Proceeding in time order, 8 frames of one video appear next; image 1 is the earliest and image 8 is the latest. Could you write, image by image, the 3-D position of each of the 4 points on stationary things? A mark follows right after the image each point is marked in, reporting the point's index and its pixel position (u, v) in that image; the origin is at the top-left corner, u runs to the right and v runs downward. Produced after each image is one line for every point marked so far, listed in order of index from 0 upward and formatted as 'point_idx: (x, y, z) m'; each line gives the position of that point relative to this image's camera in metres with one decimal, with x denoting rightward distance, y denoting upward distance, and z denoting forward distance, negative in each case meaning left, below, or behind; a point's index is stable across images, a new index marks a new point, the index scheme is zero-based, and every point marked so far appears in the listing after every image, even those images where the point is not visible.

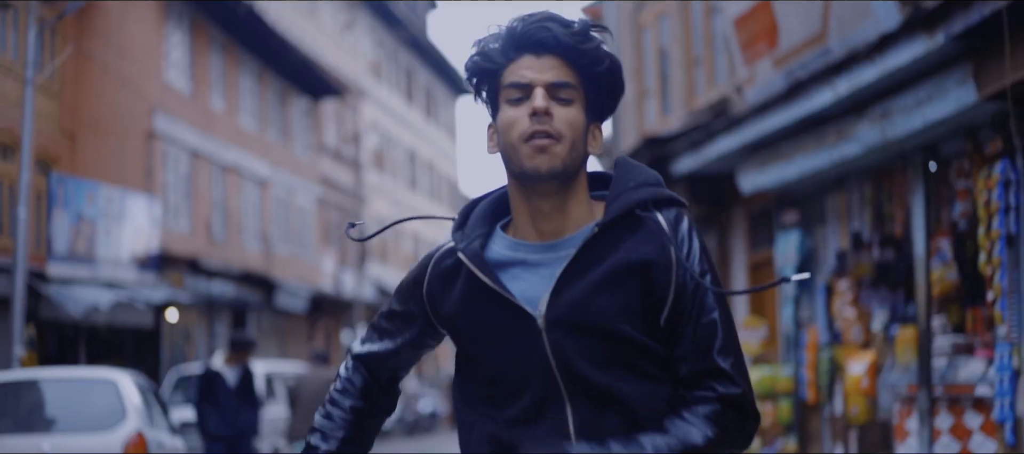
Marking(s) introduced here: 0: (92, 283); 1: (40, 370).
0: (-5.3, -0.7, +18.1) m
1: (-3.5, -1.1, +10.5) m
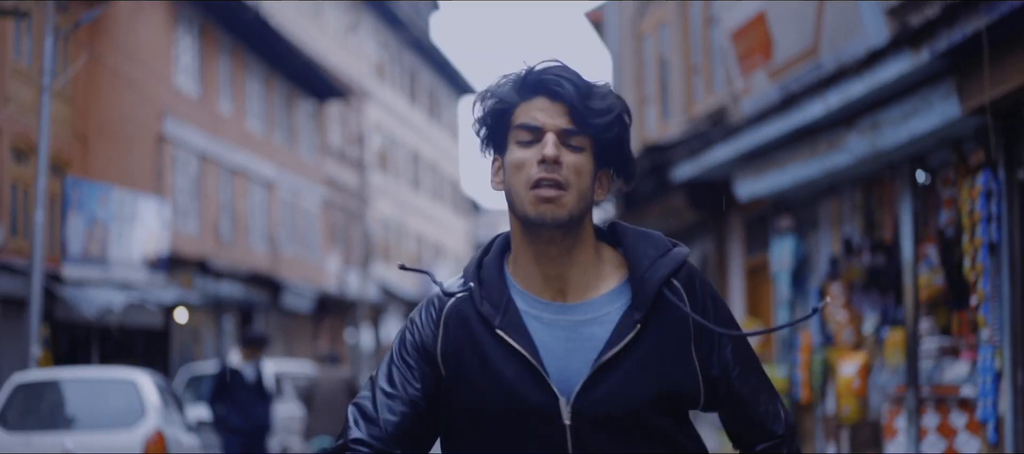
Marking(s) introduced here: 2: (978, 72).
0: (-5.2, -0.7, +18.5) m
1: (-3.5, -1.1, +10.9) m
2: (+2.8, +0.9, +8.7) m
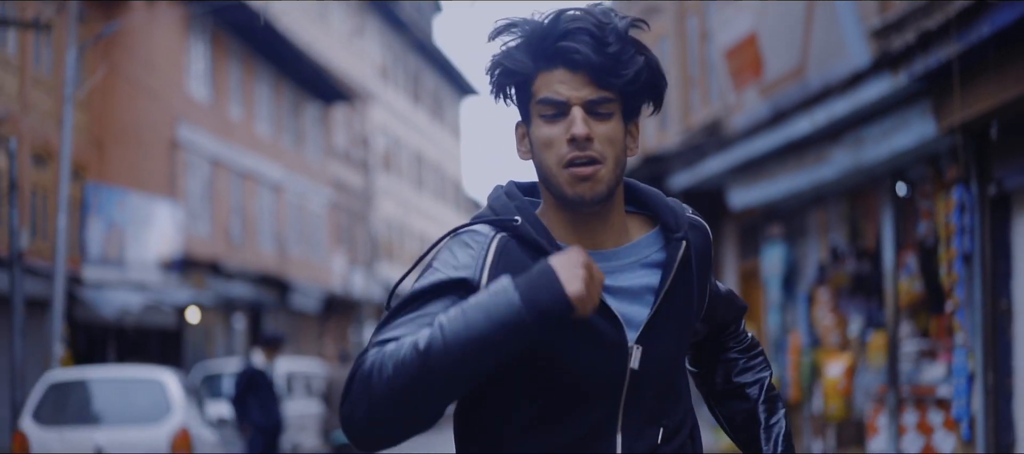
0: (-5.2, -0.8, +19.2) m
1: (-3.5, -1.2, +11.6) m
2: (+2.9, +0.9, +9.4) m
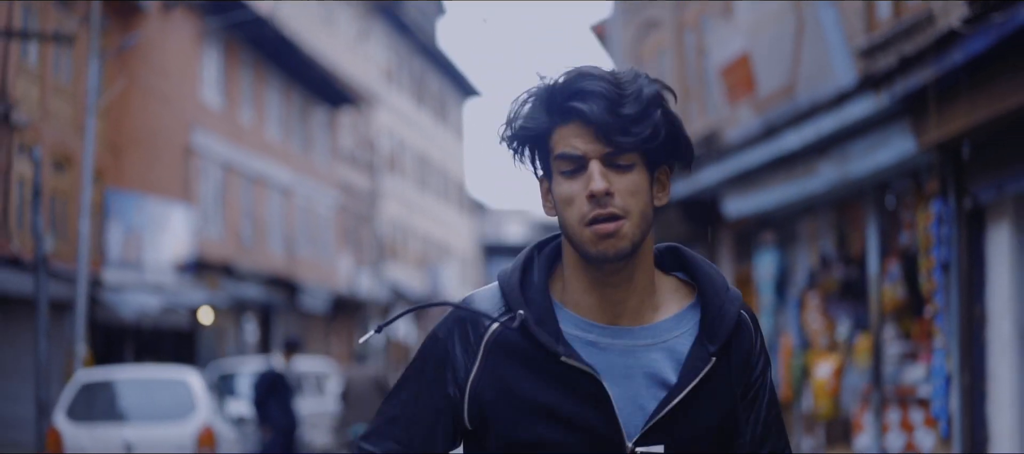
0: (-5.1, -0.8, +19.8) m
1: (-3.4, -1.2, +12.3) m
2: (+2.9, +0.8, +10.0) m
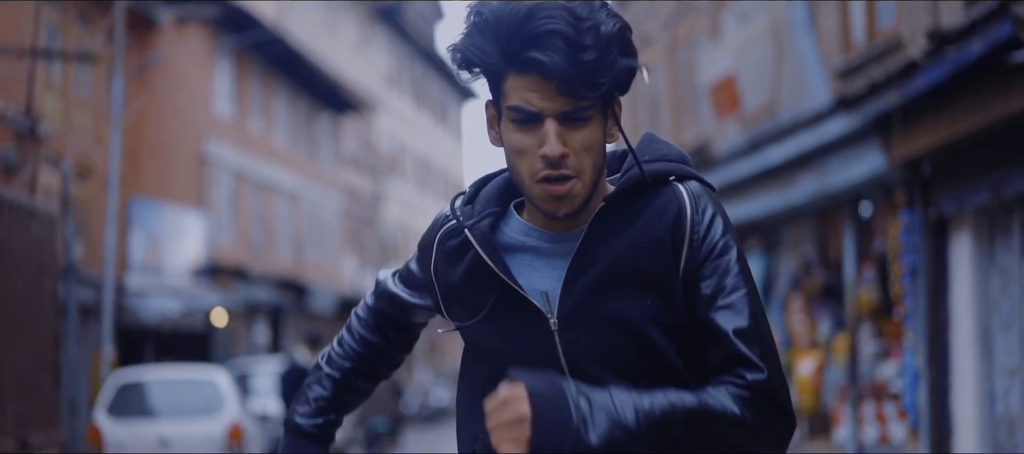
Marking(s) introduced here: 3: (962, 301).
0: (-5.1, -0.9, +20.8) m
1: (-3.4, -1.3, +13.2) m
2: (+3.0, +0.7, +11.0) m
3: (+3.3, -0.5, +10.6) m
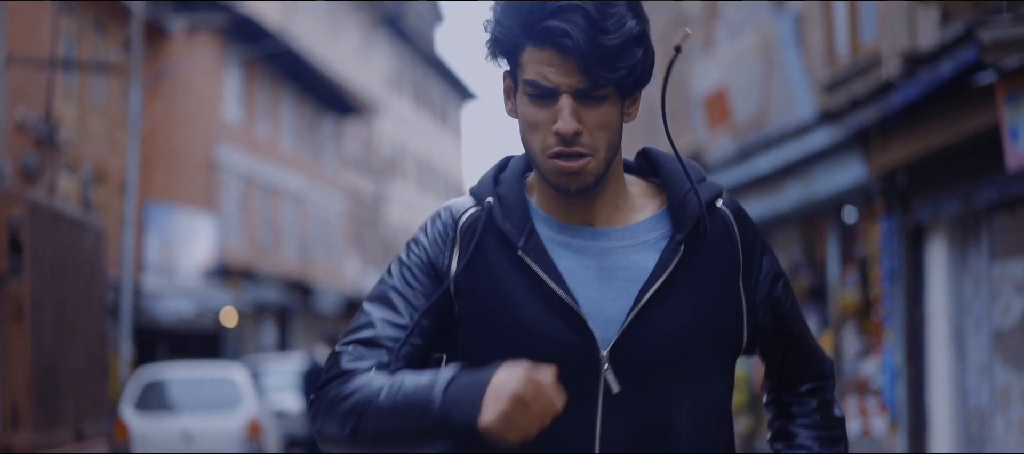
0: (-5.1, -1.0, +21.5) m
1: (-3.3, -1.4, +14.0) m
2: (+3.0, +0.7, +11.7) m
3: (+3.3, -0.6, +11.3) m
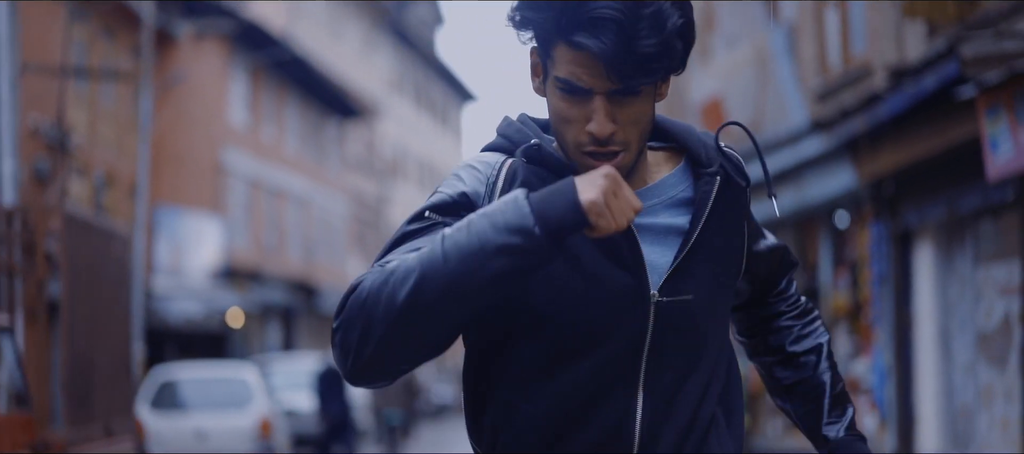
0: (-5.1, -1.0, +22.0) m
1: (-3.3, -1.4, +14.4) m
2: (+3.0, +0.6, +12.2) m
3: (+3.4, -0.6, +11.8) m
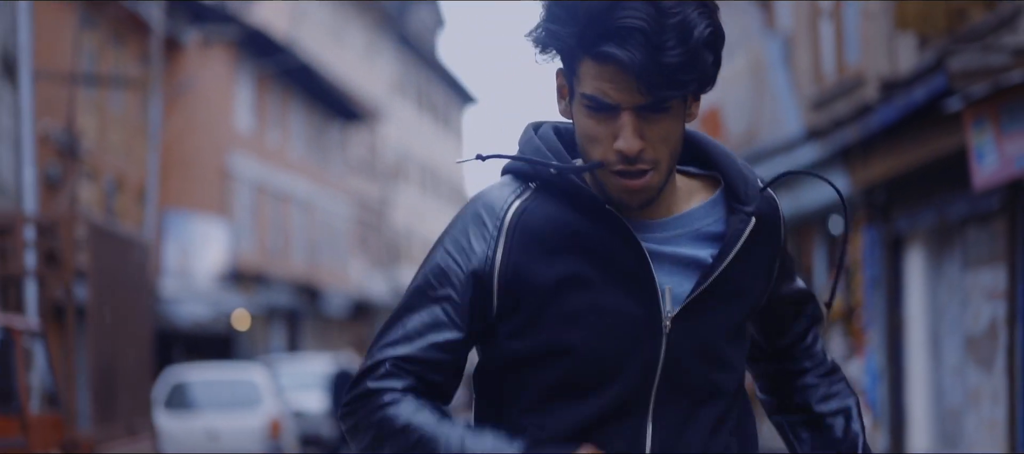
0: (-5.0, -1.1, +22.3) m
1: (-3.3, -1.5, +14.8) m
2: (+3.0, +0.6, +12.6) m
3: (+3.4, -0.7, +12.1) m
